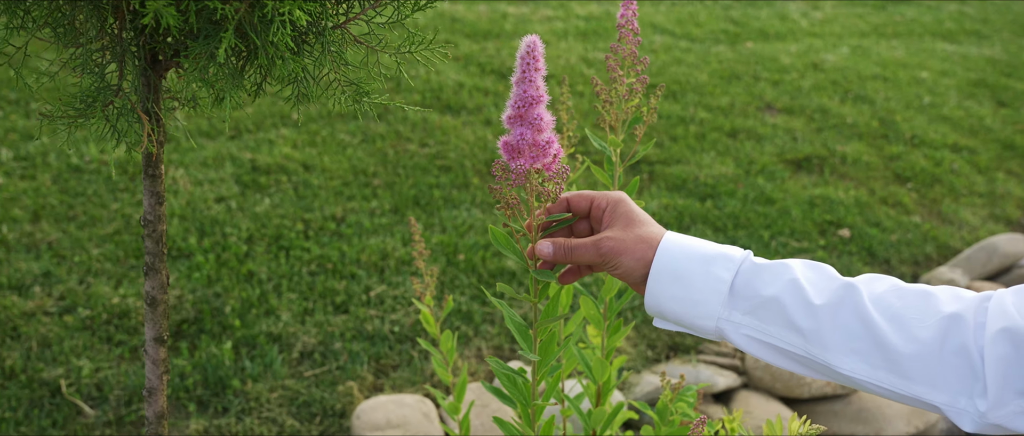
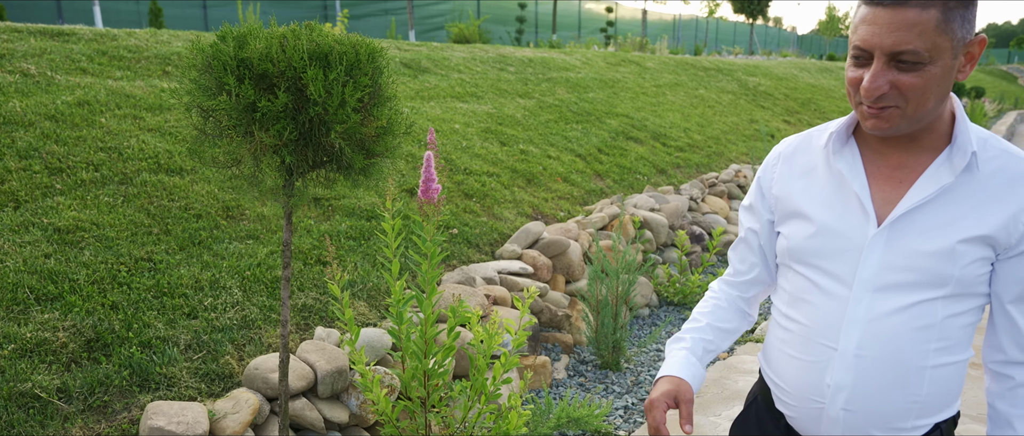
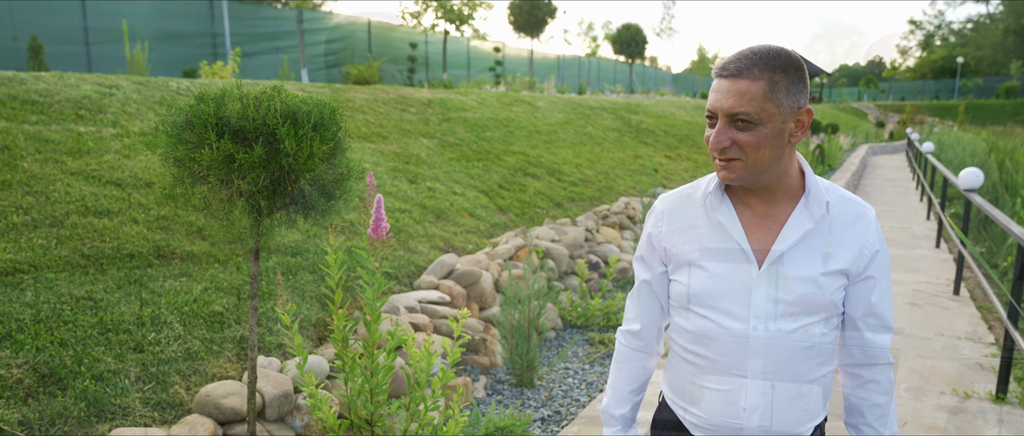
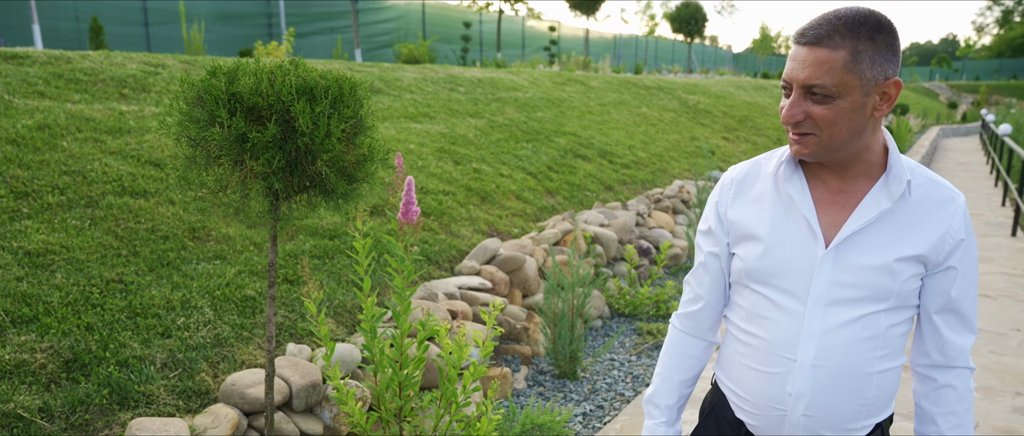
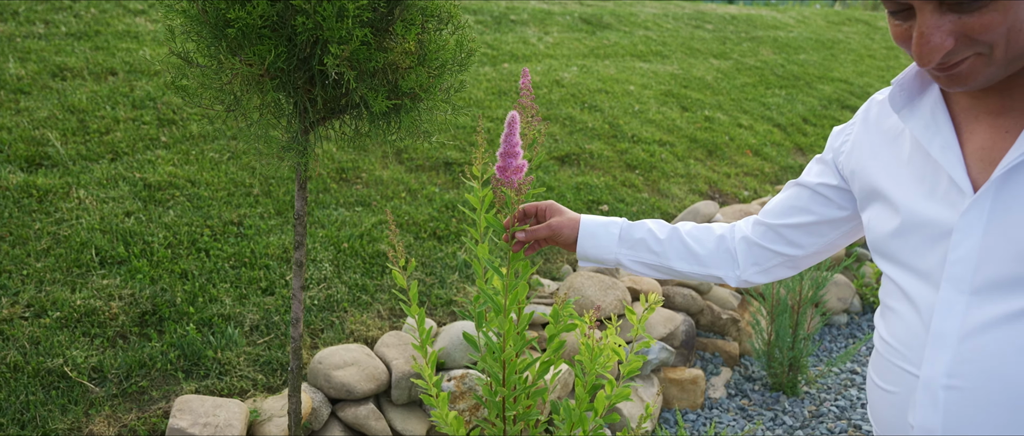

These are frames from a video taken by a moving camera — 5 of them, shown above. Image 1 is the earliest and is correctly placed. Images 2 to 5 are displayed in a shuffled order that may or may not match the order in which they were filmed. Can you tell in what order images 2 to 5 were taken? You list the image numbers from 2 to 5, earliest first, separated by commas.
5, 2, 4, 3
